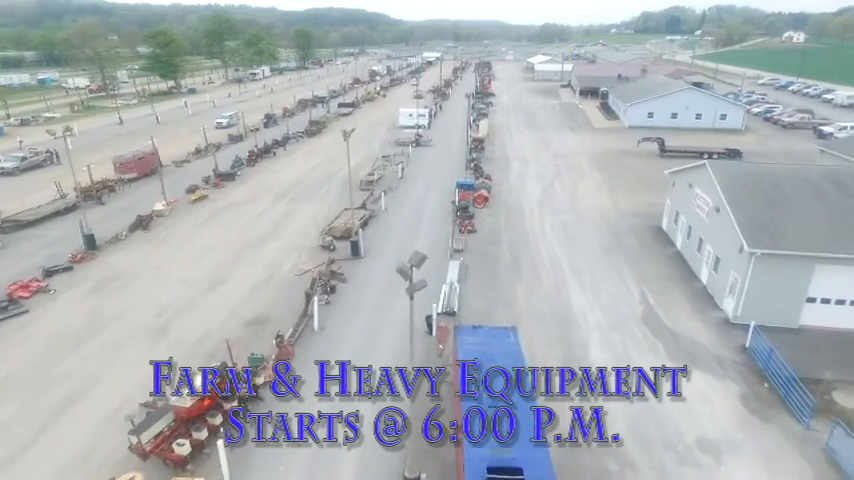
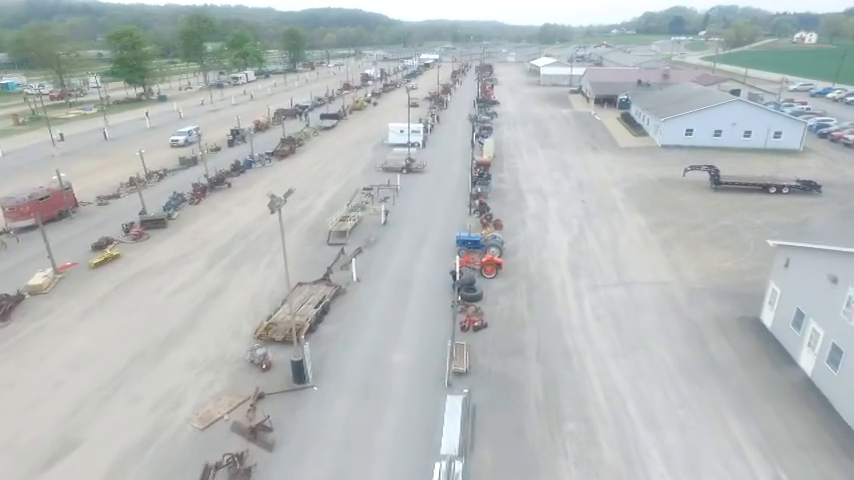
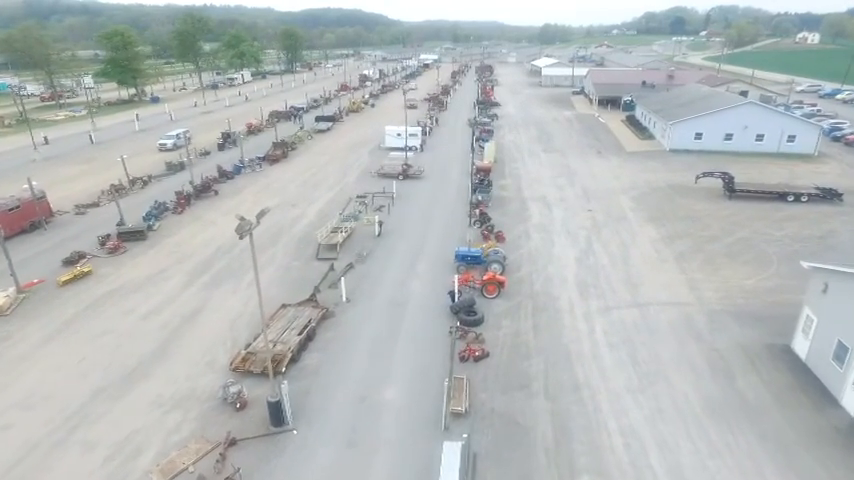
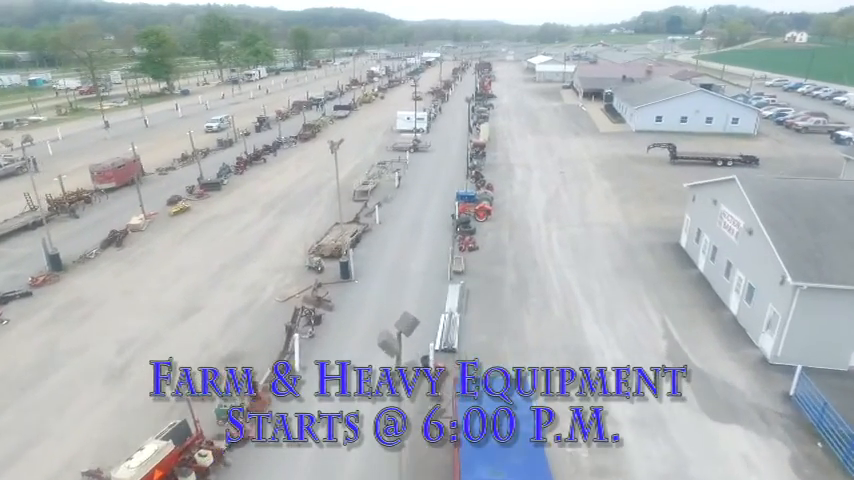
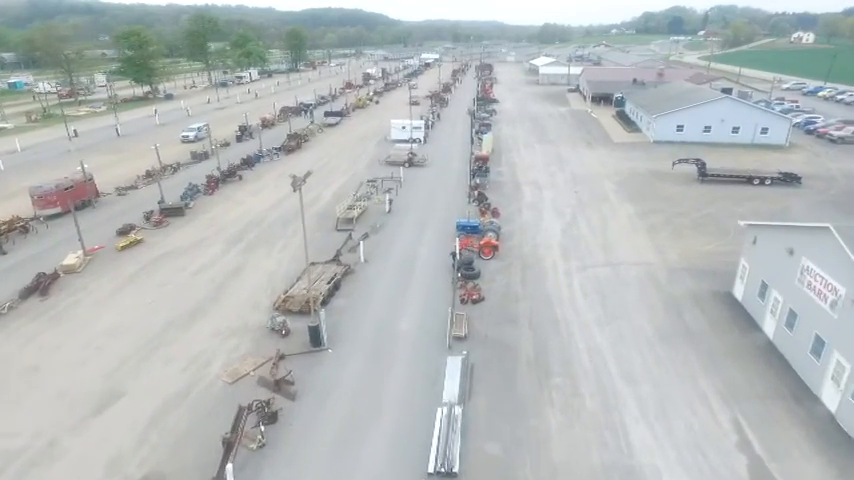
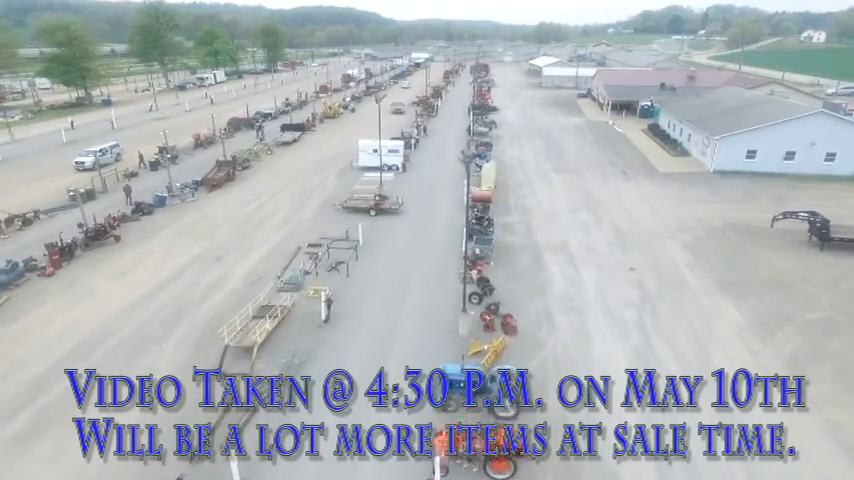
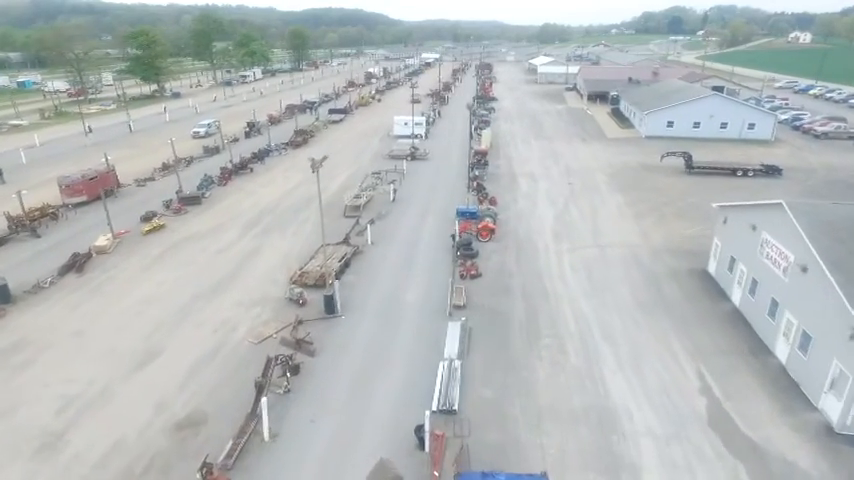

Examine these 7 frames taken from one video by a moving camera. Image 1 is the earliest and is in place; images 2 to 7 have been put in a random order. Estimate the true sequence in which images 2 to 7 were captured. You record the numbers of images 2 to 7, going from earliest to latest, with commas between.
4, 7, 5, 2, 3, 6
